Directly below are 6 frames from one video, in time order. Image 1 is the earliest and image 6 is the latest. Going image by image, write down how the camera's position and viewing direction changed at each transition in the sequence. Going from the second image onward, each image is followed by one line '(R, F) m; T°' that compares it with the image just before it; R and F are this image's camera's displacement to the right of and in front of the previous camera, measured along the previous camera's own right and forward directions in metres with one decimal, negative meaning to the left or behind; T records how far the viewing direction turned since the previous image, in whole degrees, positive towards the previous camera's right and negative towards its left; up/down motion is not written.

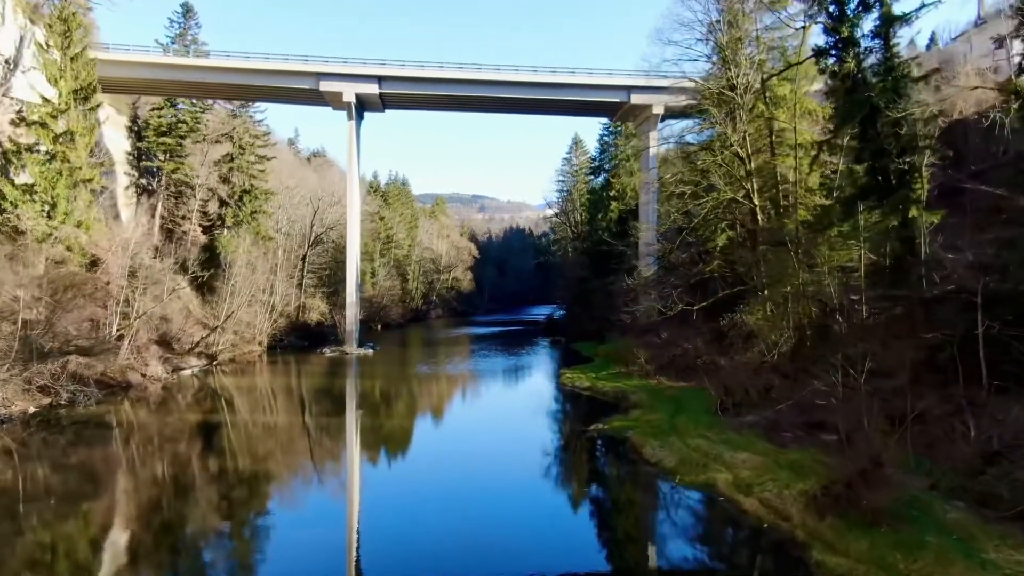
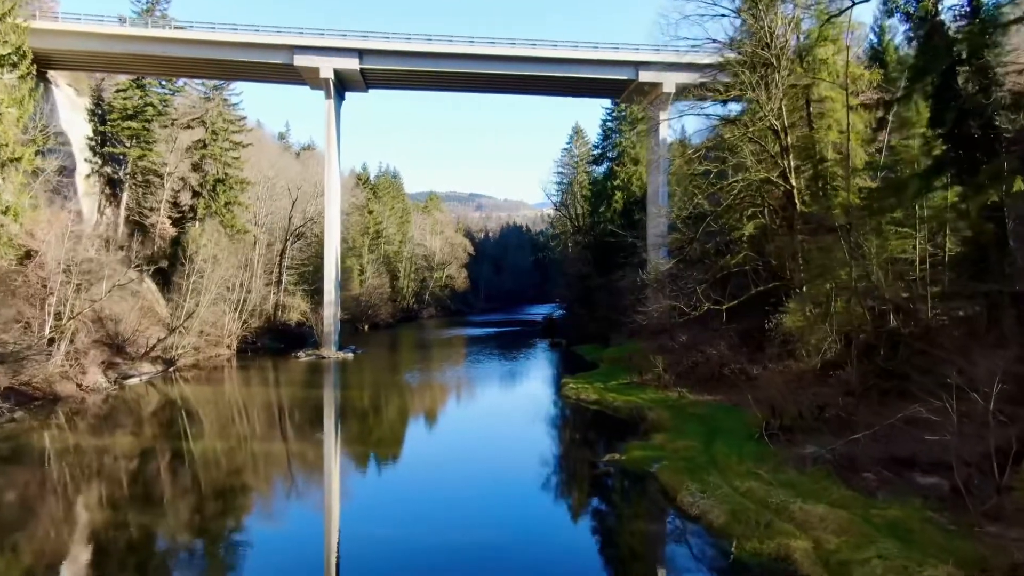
(+0.1, +2.9) m; 0°
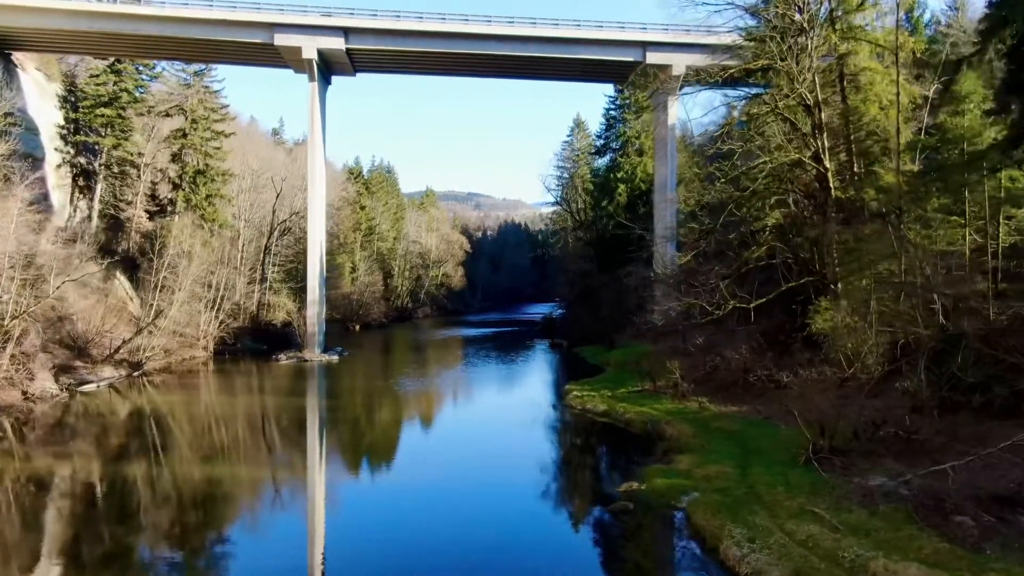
(0.0, +1.9) m; 0°
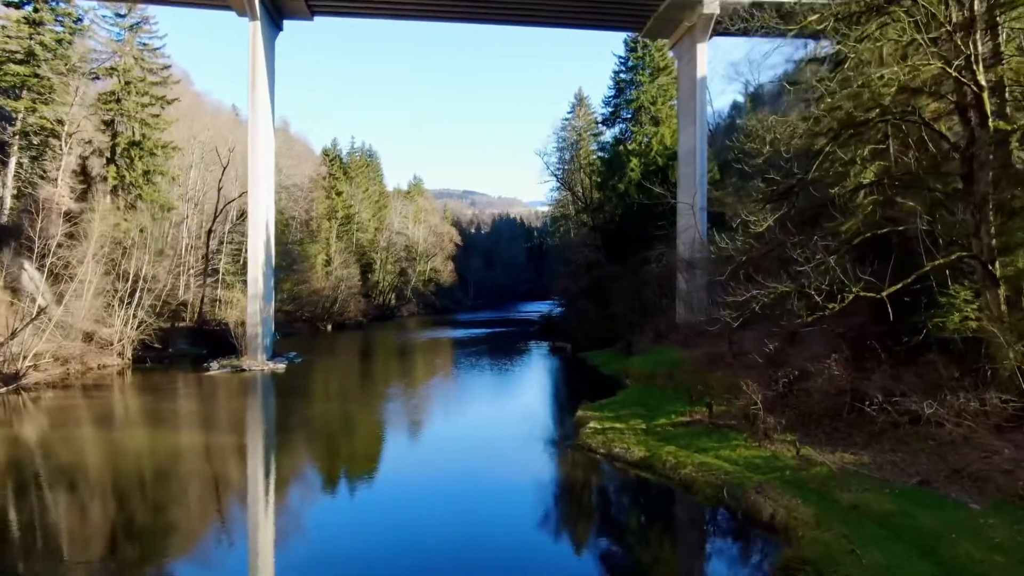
(+0.1, +5.1) m; 0°
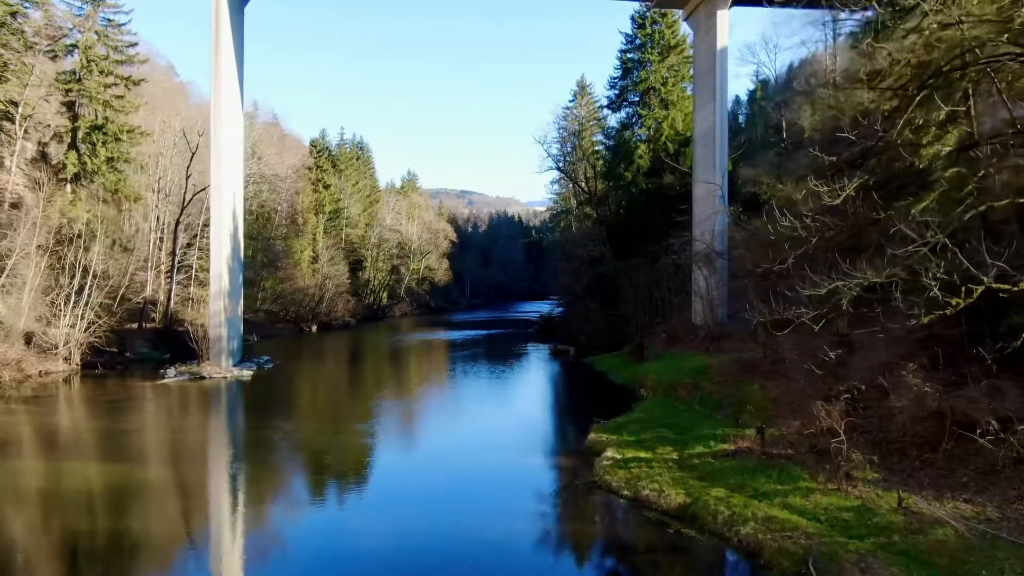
(0.0, +2.3) m; 0°
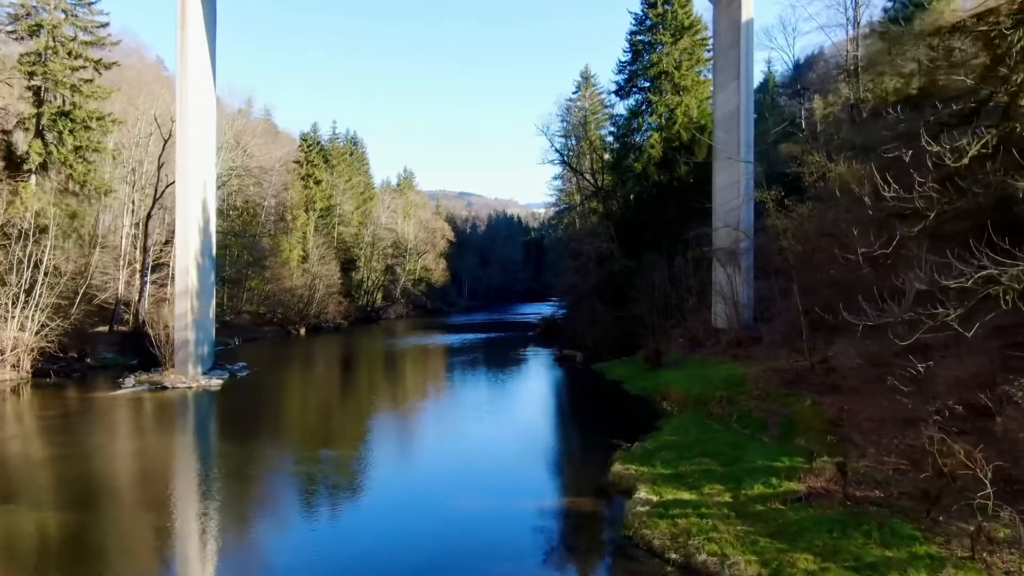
(-0.1, +1.9) m; 0°
